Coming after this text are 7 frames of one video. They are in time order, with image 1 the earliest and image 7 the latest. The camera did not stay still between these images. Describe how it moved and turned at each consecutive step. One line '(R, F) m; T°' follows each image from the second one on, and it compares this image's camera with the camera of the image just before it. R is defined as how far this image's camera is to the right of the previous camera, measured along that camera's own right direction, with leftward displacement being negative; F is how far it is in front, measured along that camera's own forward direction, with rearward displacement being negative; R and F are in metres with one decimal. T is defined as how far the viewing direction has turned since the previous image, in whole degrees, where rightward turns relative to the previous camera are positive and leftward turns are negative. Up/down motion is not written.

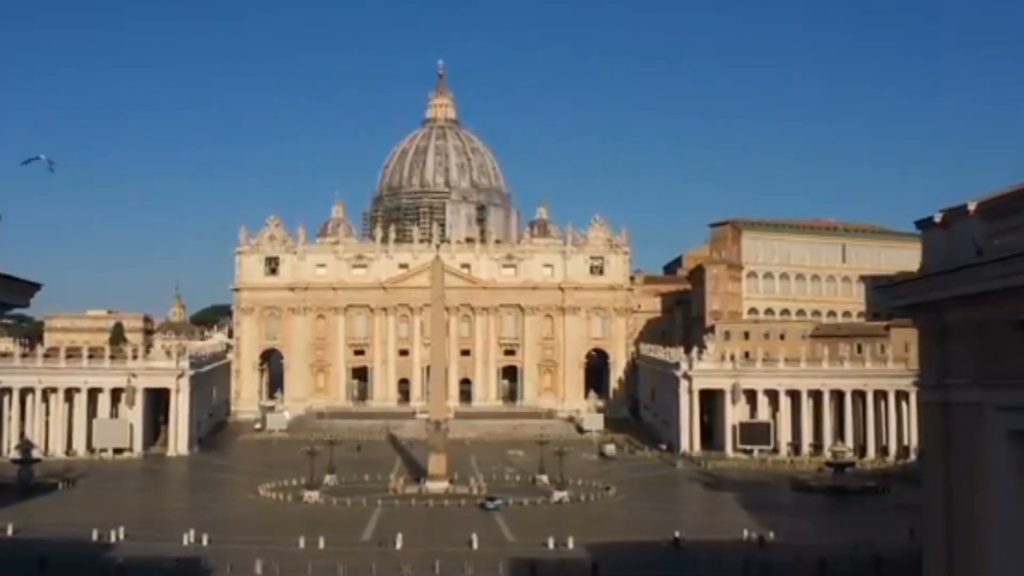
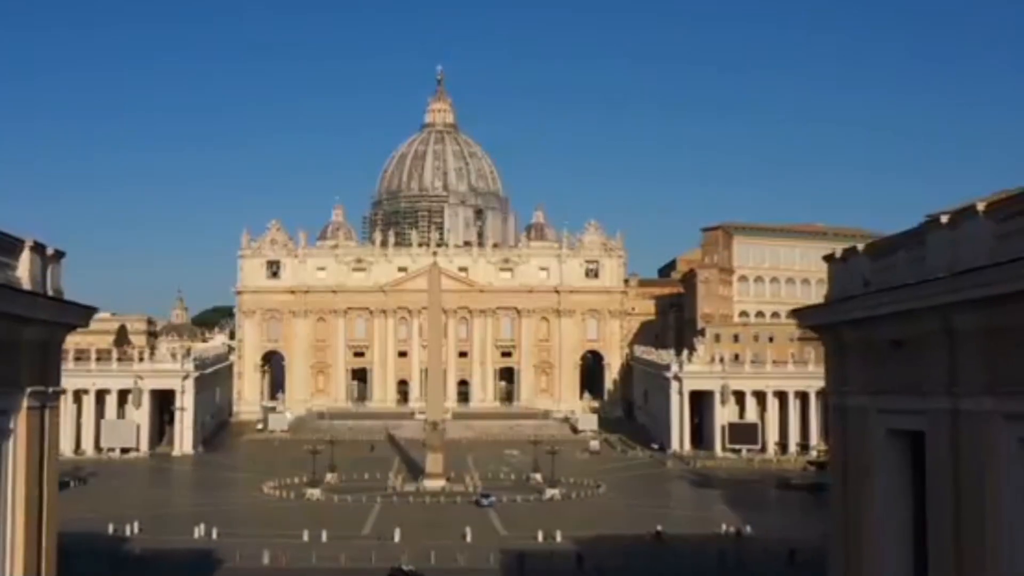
(+0.2, -2.4) m; 0°
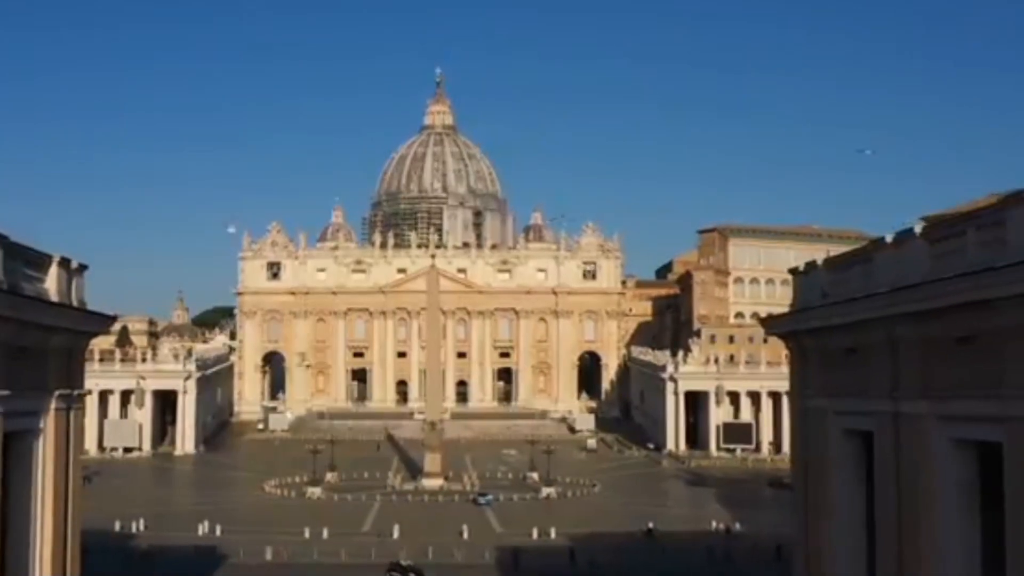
(+0.1, -1.1) m; 0°
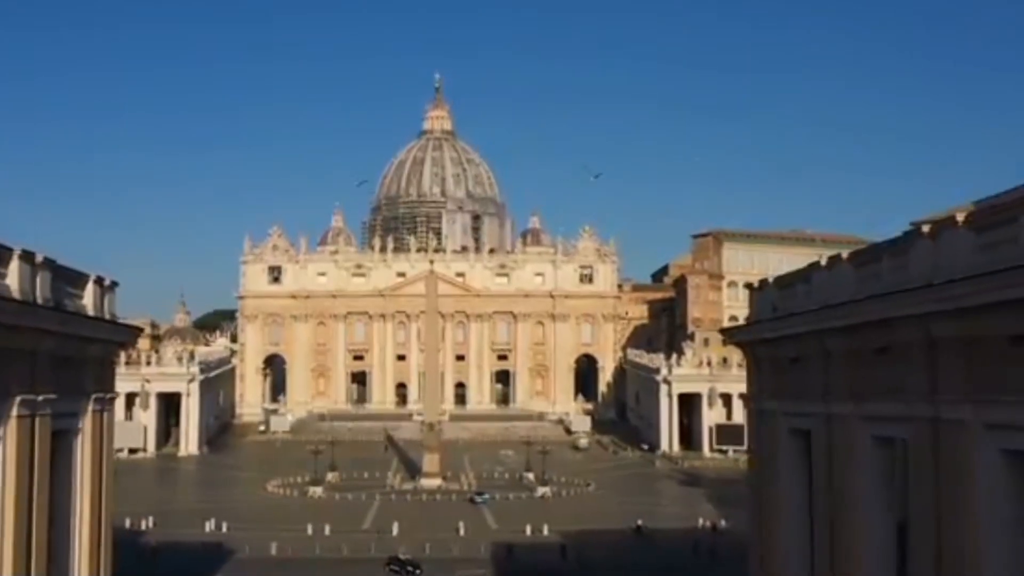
(+0.2, -1.7) m; 0°
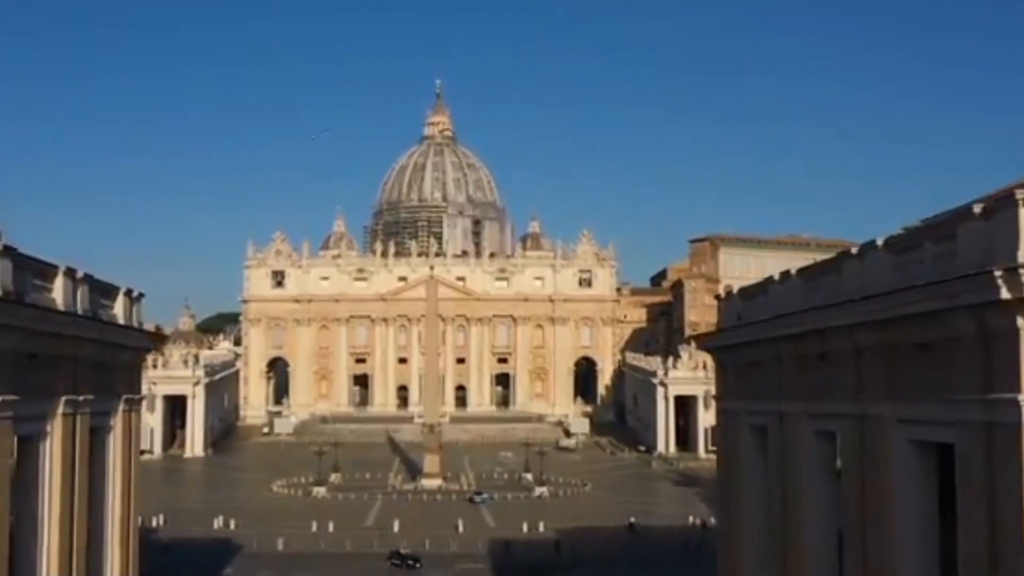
(+0.2, -1.7) m; 0°
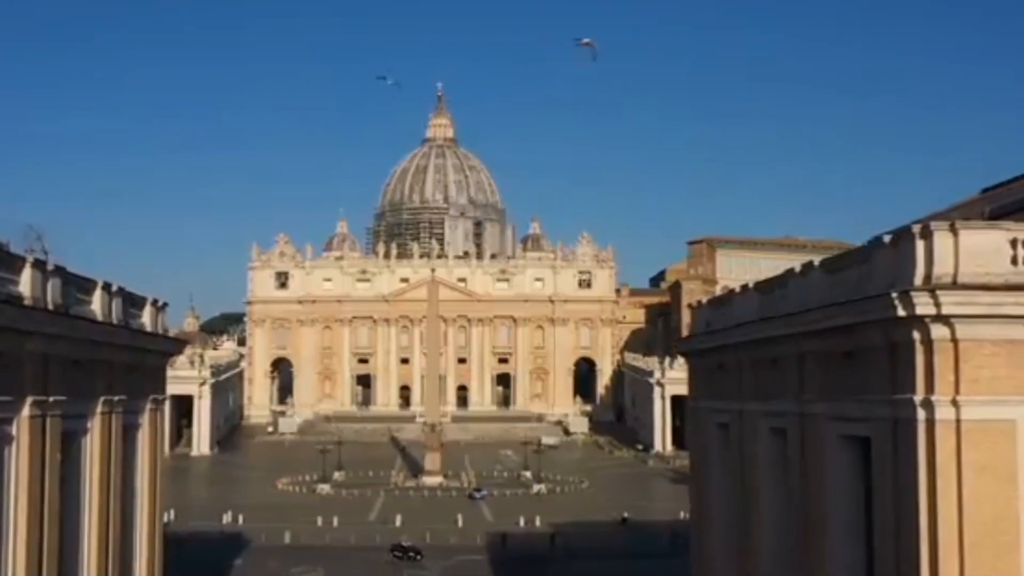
(+0.2, -1.8) m; 0°
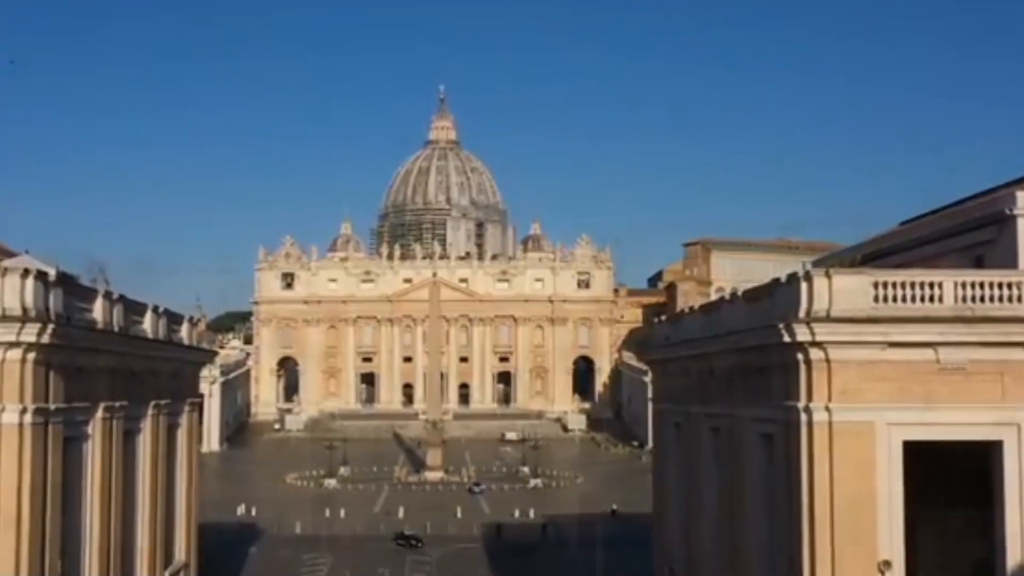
(+0.3, -3.1) m; 0°
